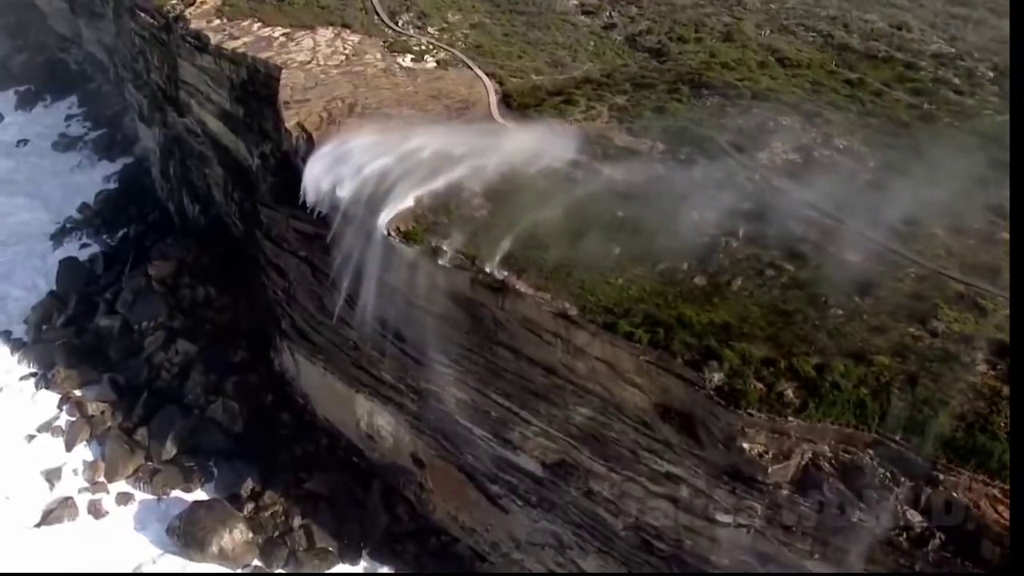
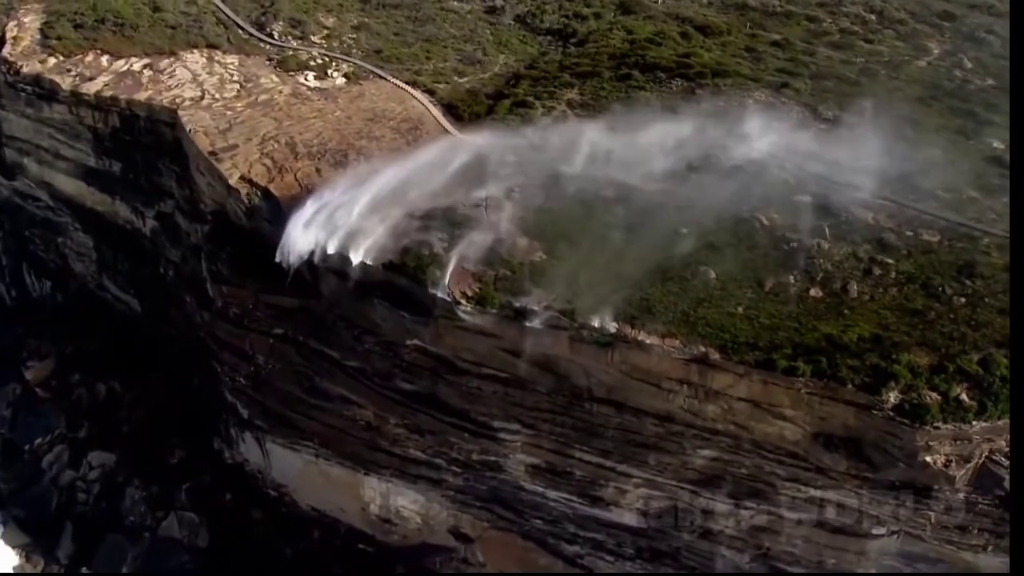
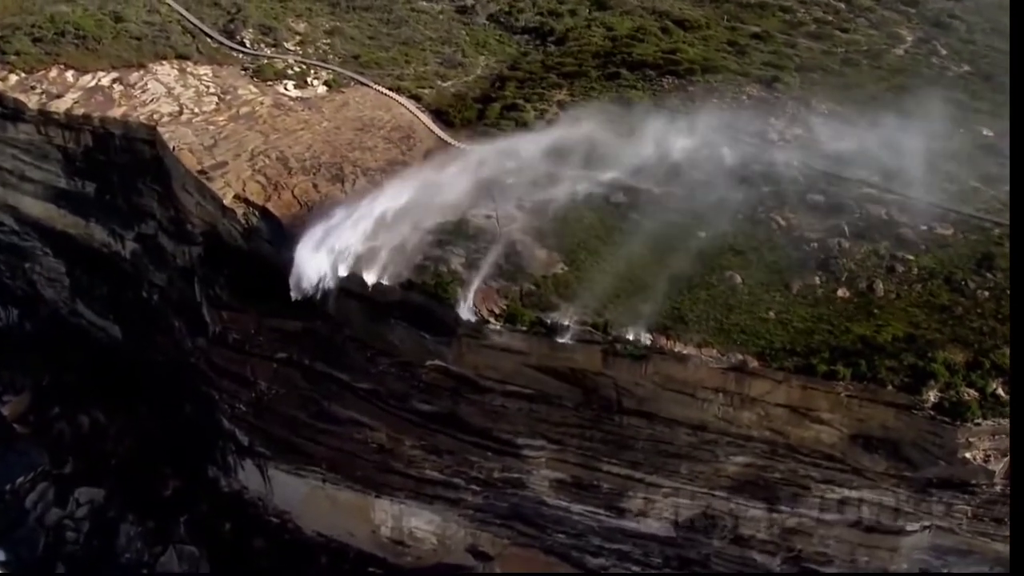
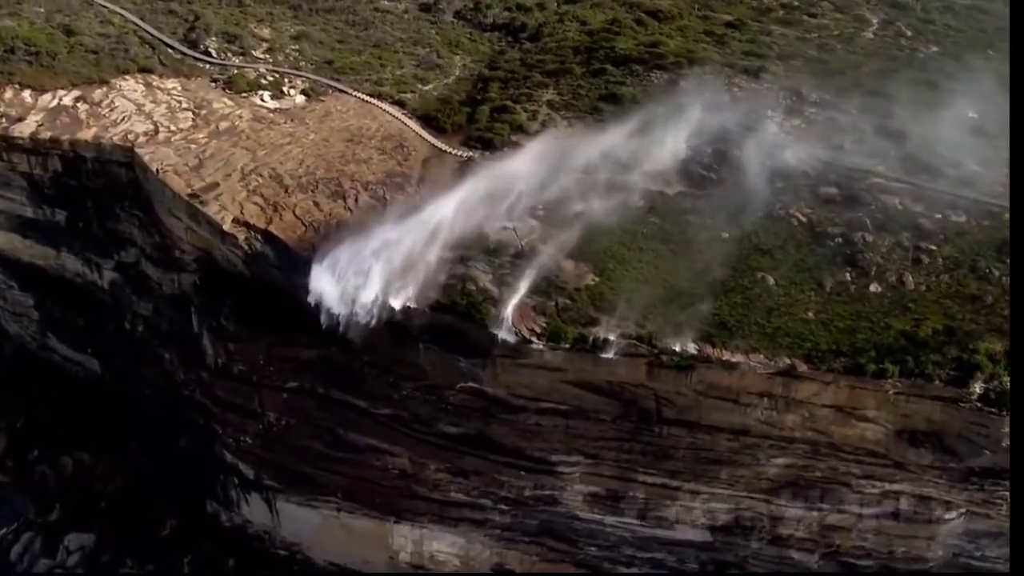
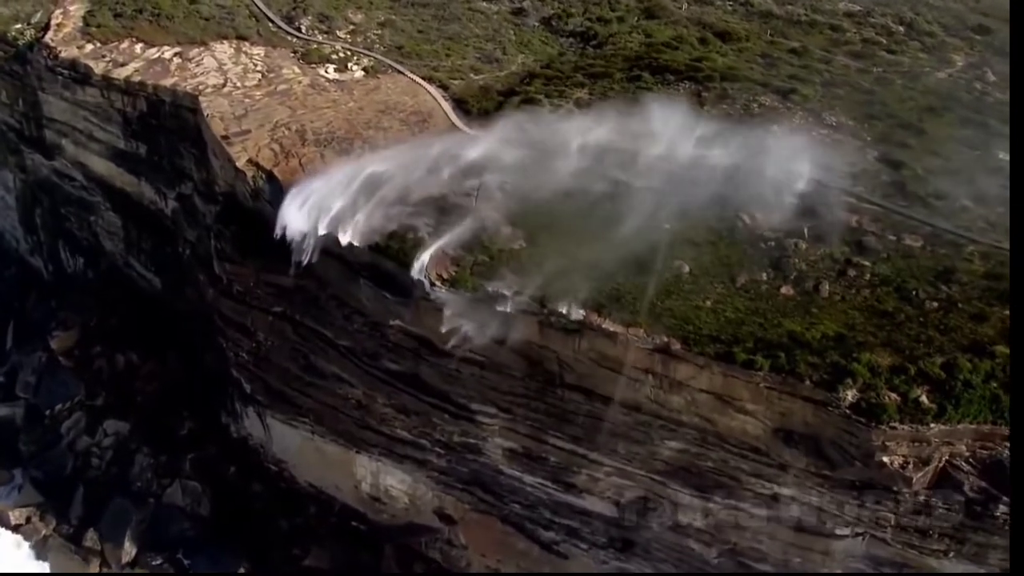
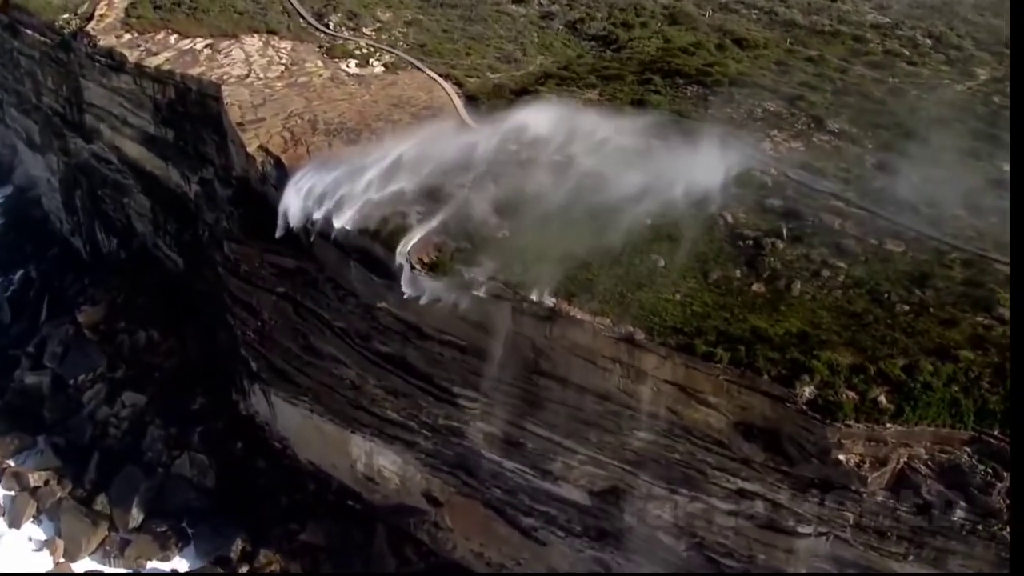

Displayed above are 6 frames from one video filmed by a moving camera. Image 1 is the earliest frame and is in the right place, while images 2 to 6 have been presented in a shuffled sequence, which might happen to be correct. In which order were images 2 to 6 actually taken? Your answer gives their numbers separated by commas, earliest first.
6, 5, 2, 3, 4
